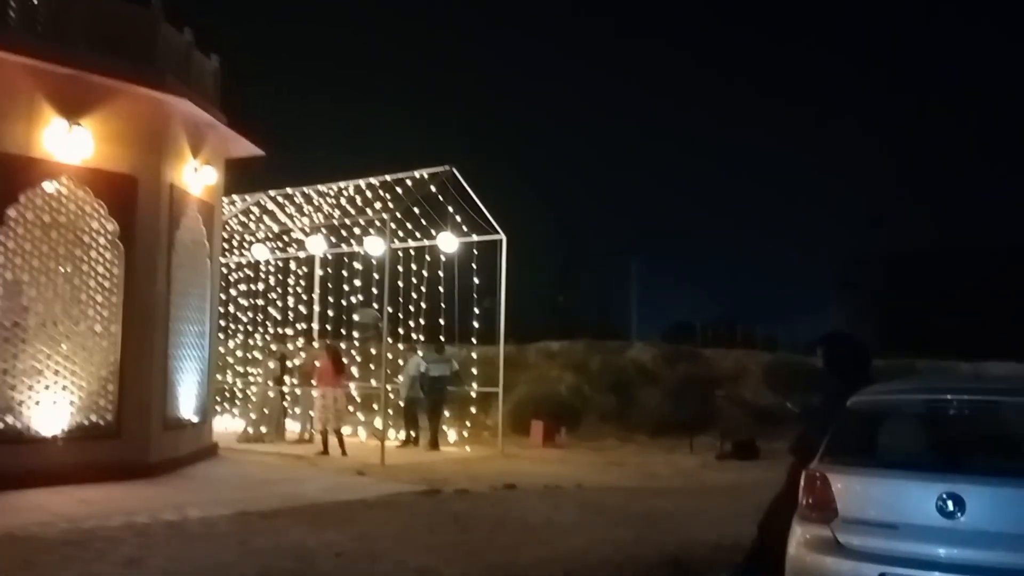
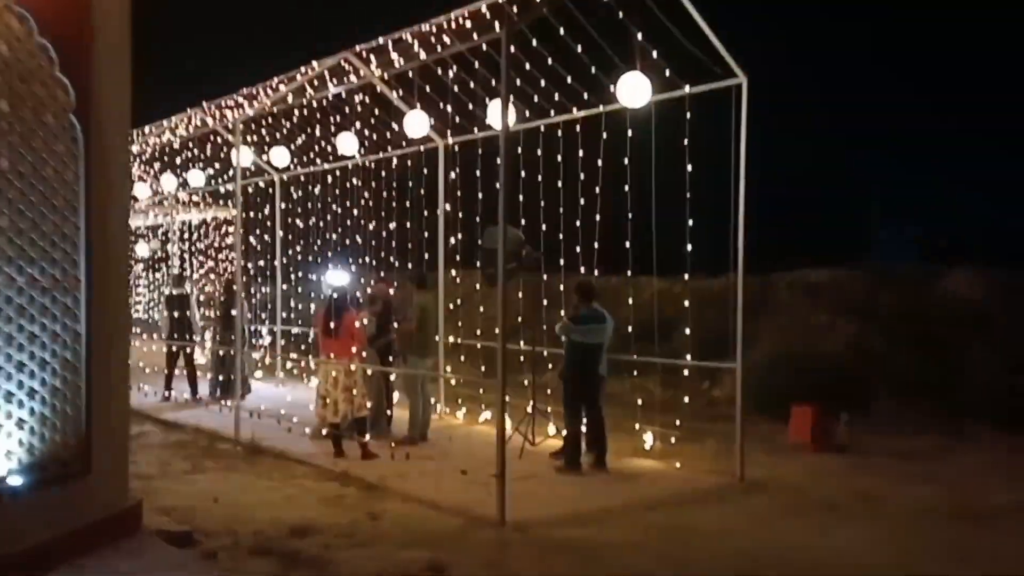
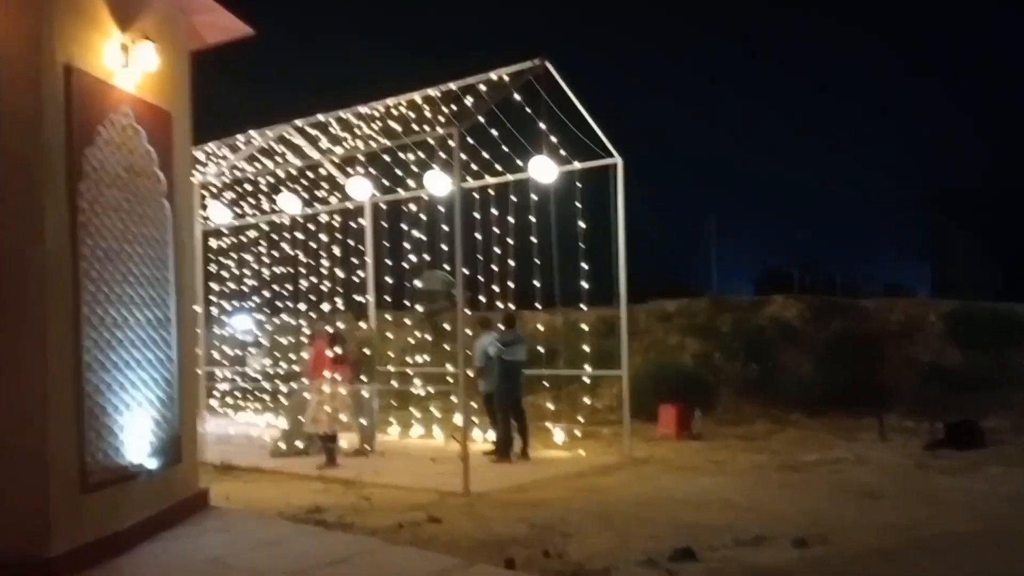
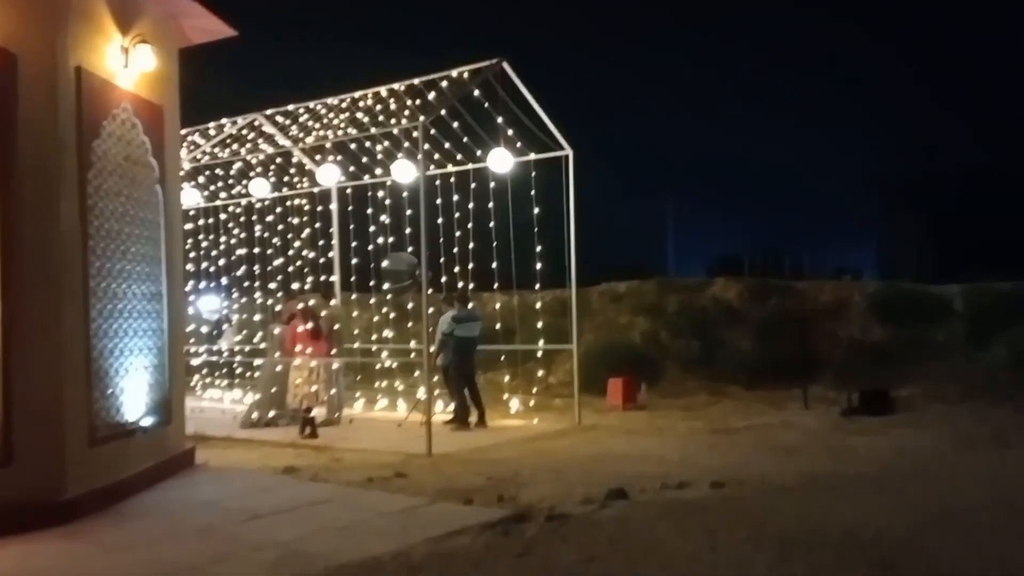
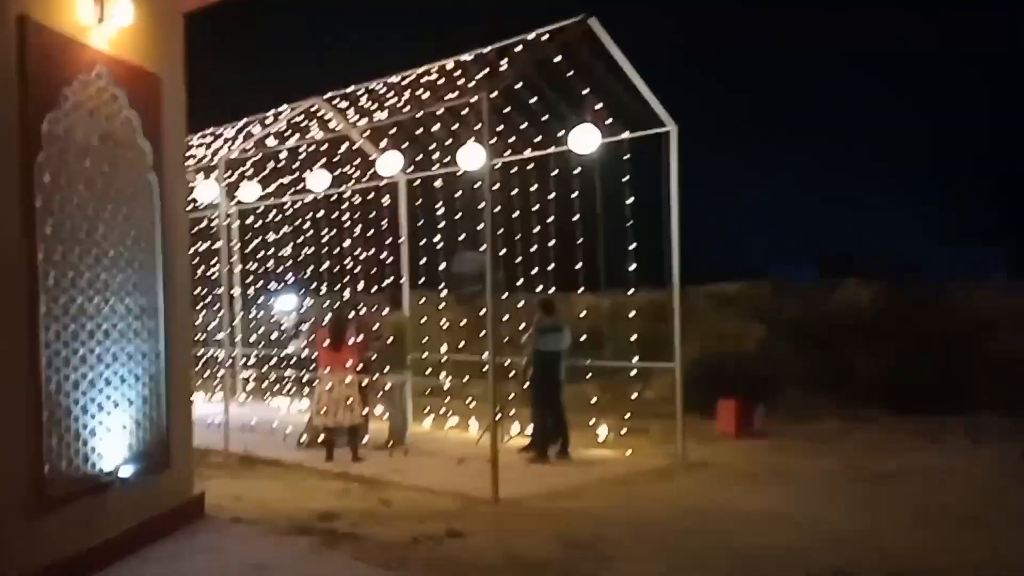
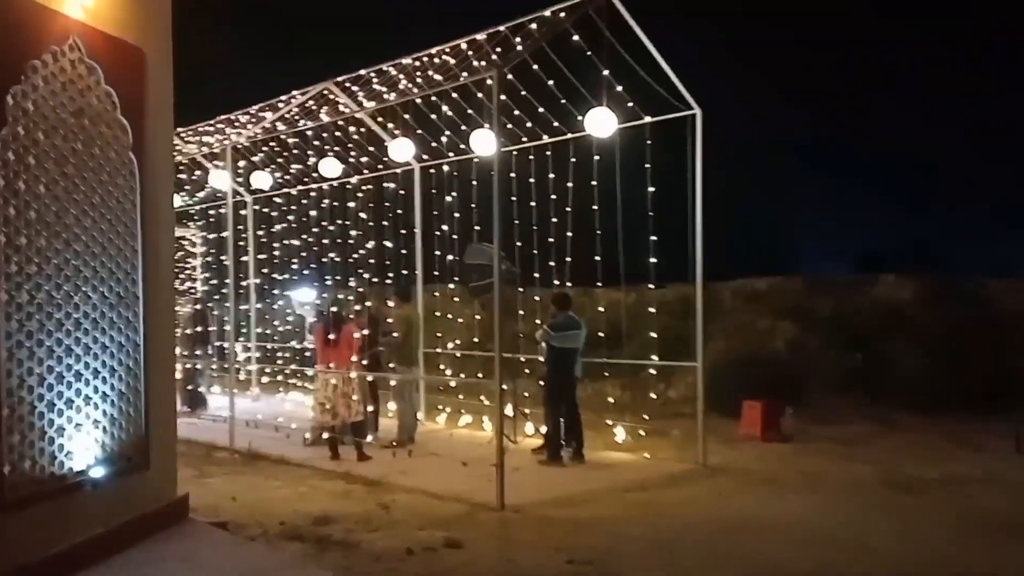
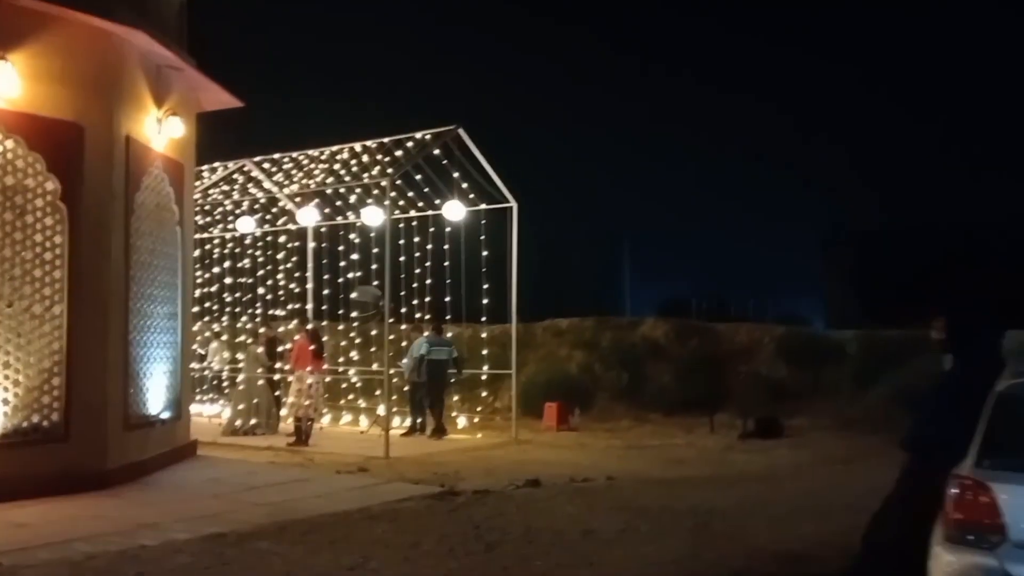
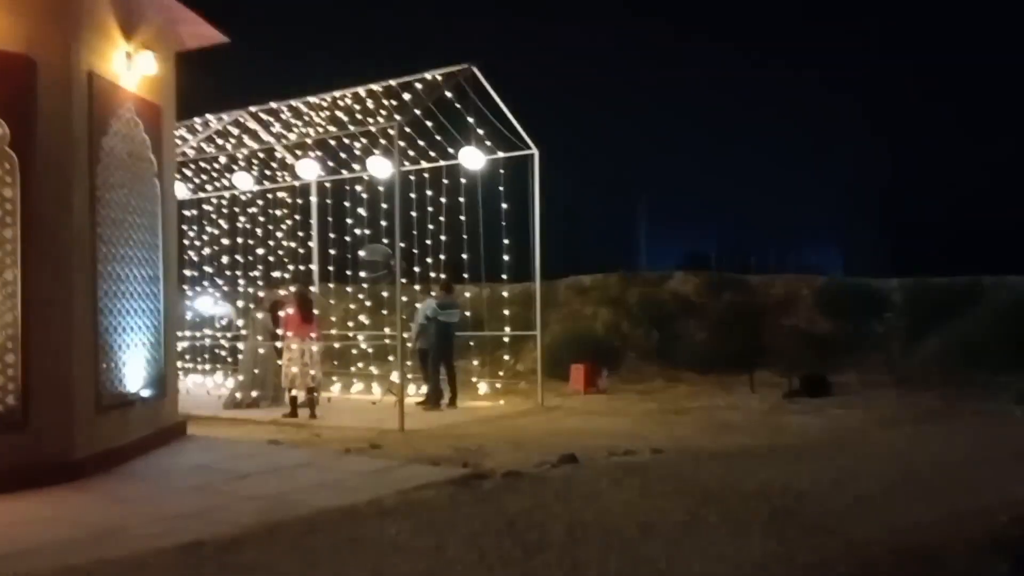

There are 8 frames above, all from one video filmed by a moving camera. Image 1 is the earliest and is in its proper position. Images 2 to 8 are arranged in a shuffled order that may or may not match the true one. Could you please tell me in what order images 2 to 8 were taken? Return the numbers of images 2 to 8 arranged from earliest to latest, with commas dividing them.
7, 8, 4, 3, 5, 6, 2
